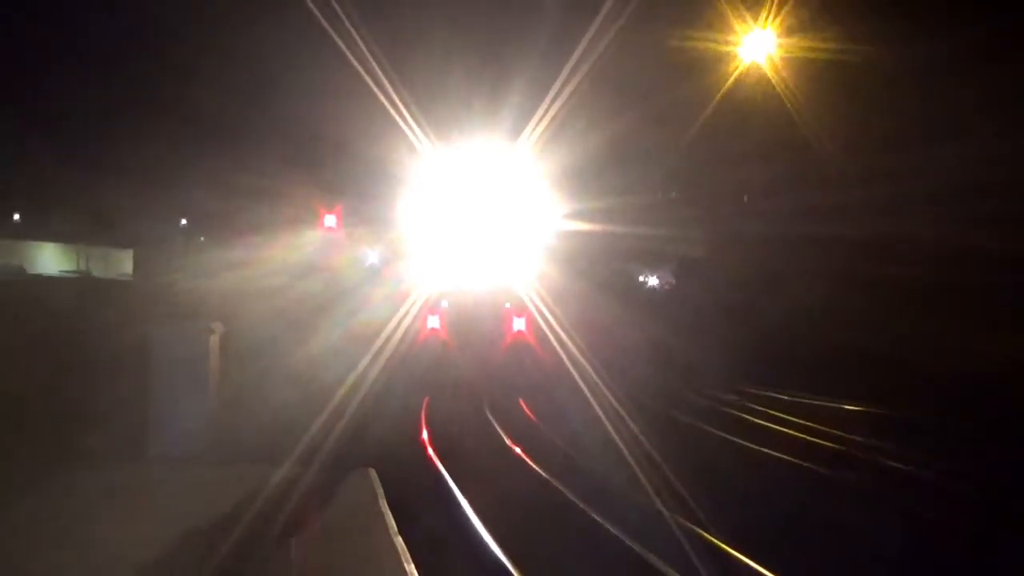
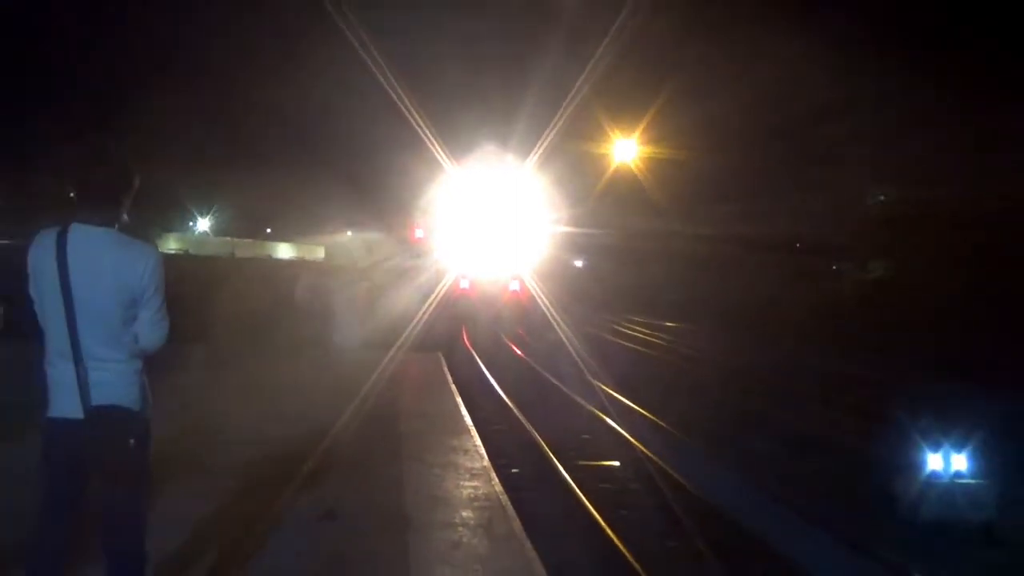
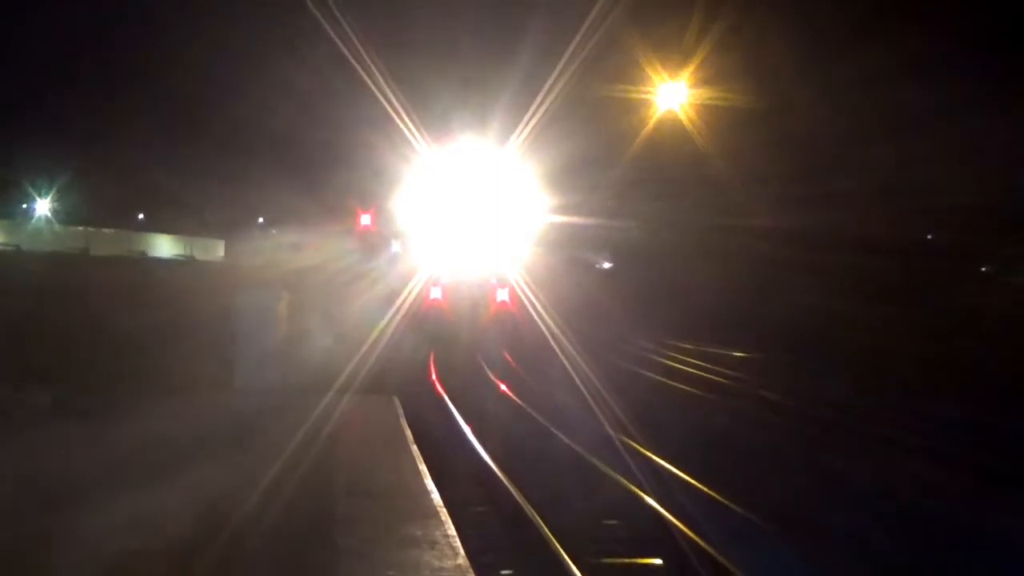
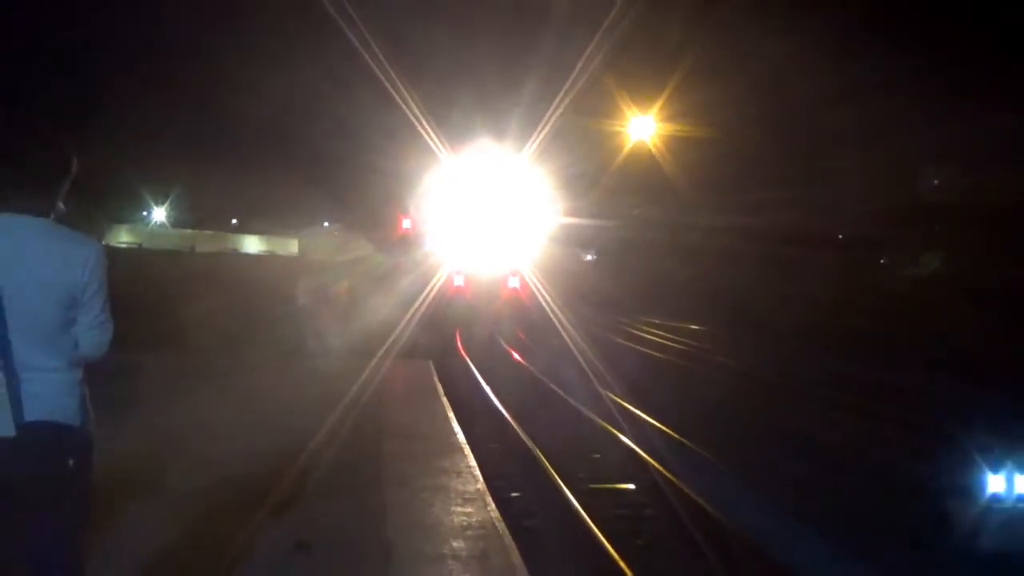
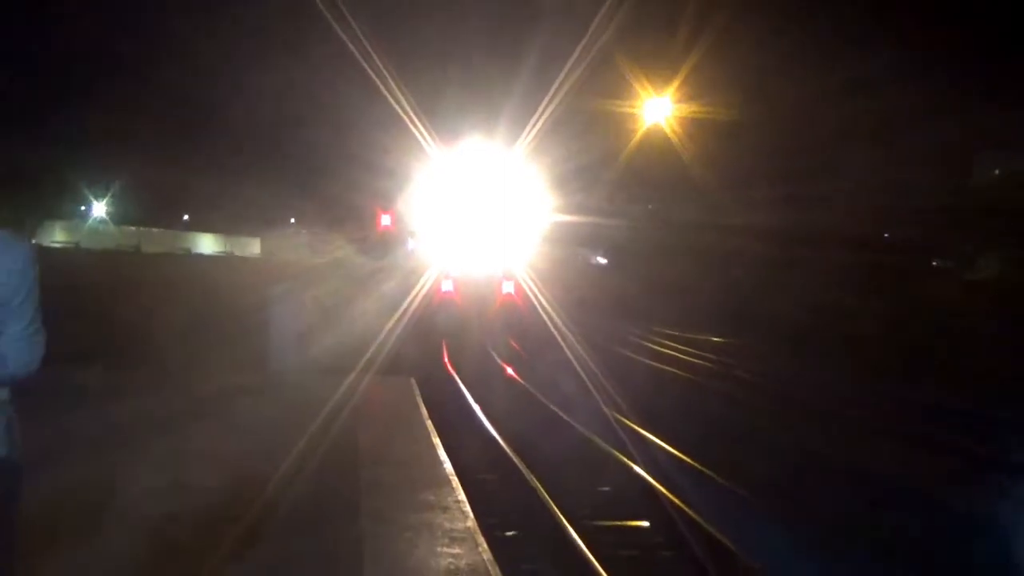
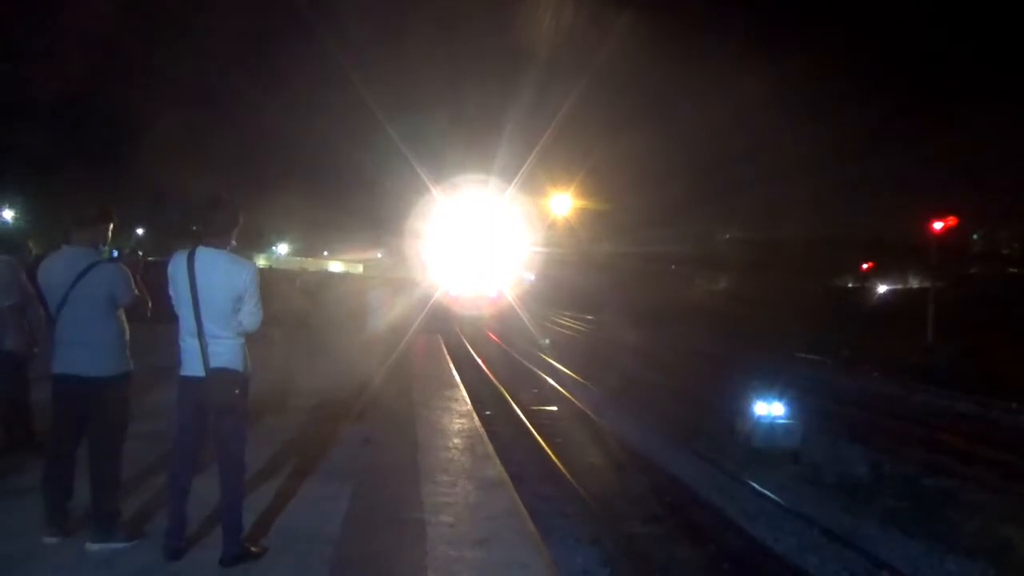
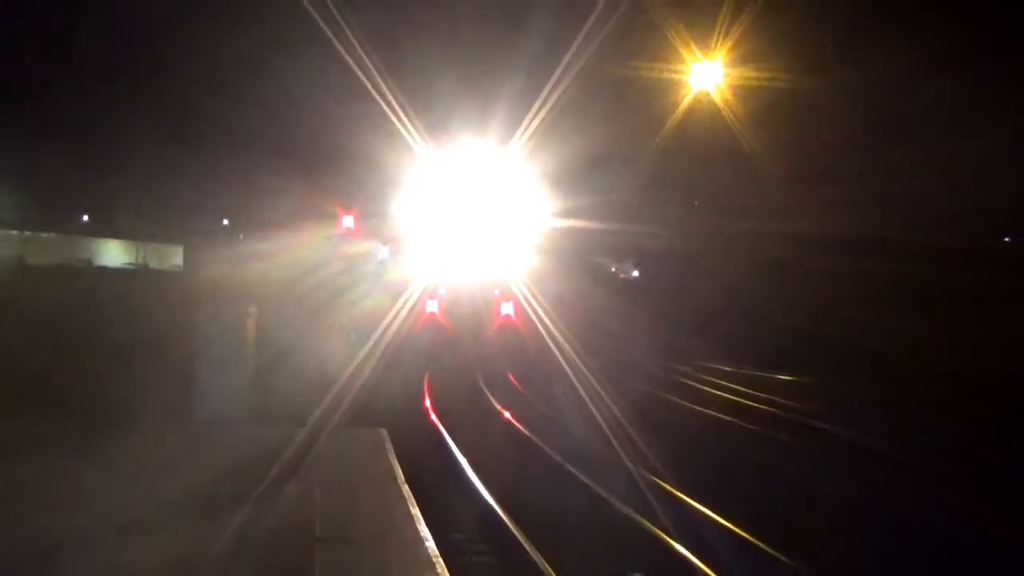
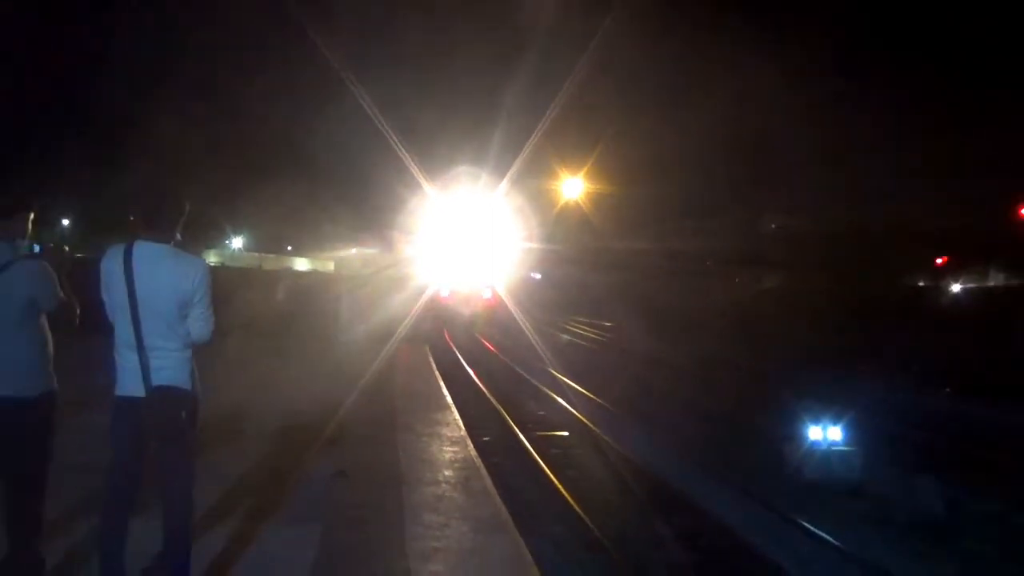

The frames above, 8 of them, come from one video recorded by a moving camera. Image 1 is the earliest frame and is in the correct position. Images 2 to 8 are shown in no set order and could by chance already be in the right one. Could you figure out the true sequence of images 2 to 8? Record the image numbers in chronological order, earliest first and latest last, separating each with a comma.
7, 3, 5, 4, 2, 8, 6
